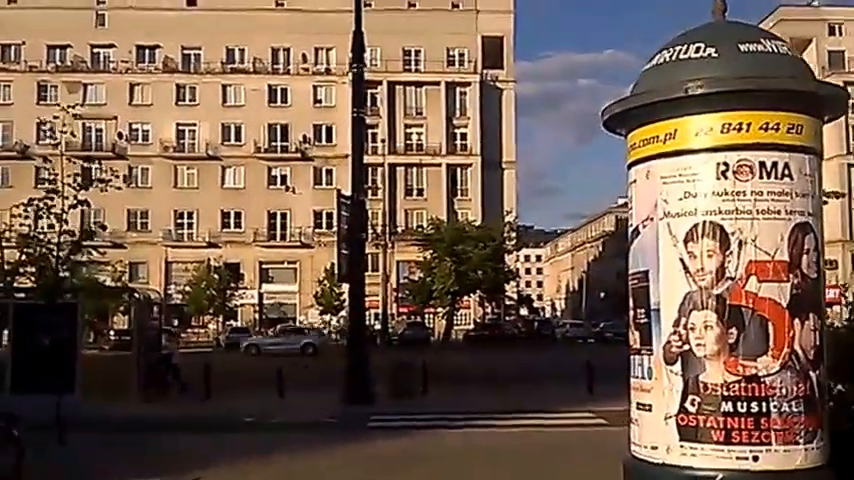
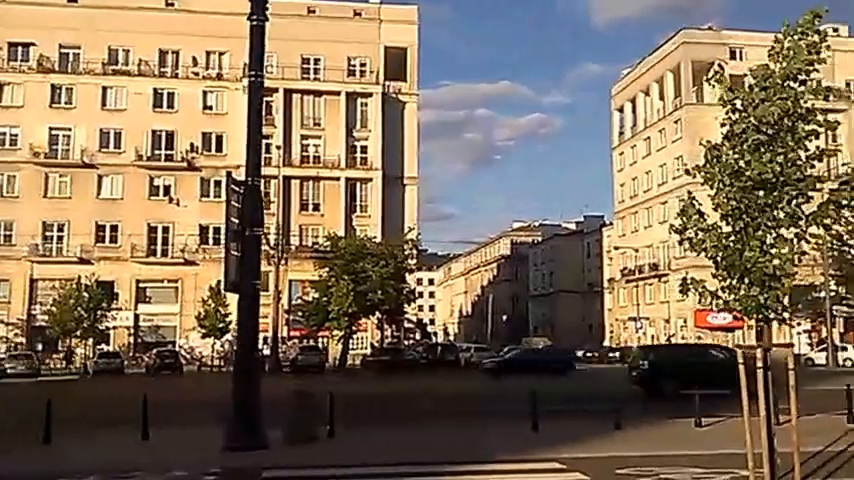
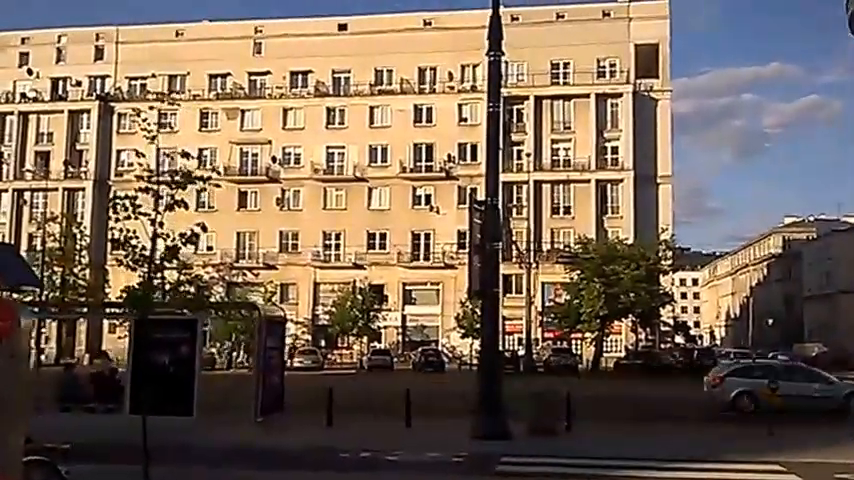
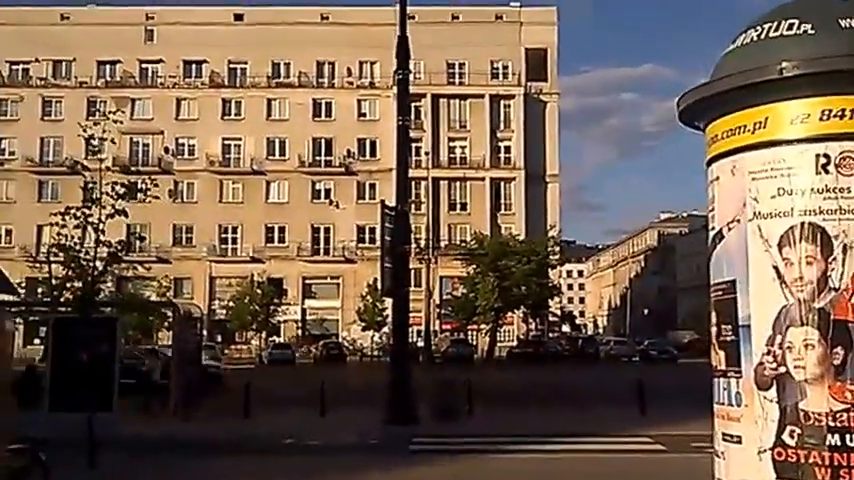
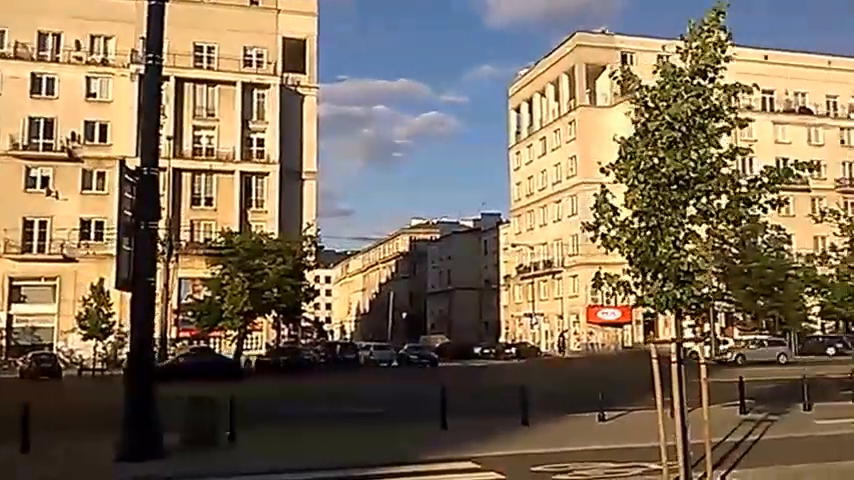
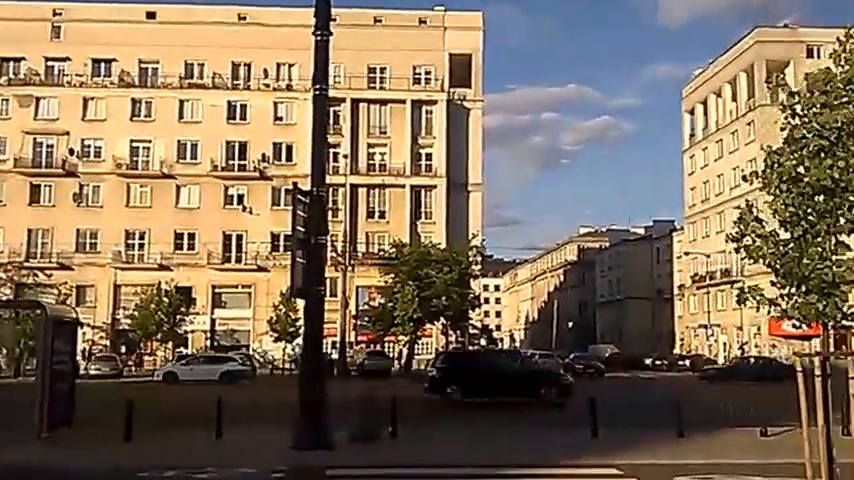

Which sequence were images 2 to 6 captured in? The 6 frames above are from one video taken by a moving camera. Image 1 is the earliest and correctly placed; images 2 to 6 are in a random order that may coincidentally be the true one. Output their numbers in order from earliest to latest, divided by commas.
4, 3, 6, 2, 5
